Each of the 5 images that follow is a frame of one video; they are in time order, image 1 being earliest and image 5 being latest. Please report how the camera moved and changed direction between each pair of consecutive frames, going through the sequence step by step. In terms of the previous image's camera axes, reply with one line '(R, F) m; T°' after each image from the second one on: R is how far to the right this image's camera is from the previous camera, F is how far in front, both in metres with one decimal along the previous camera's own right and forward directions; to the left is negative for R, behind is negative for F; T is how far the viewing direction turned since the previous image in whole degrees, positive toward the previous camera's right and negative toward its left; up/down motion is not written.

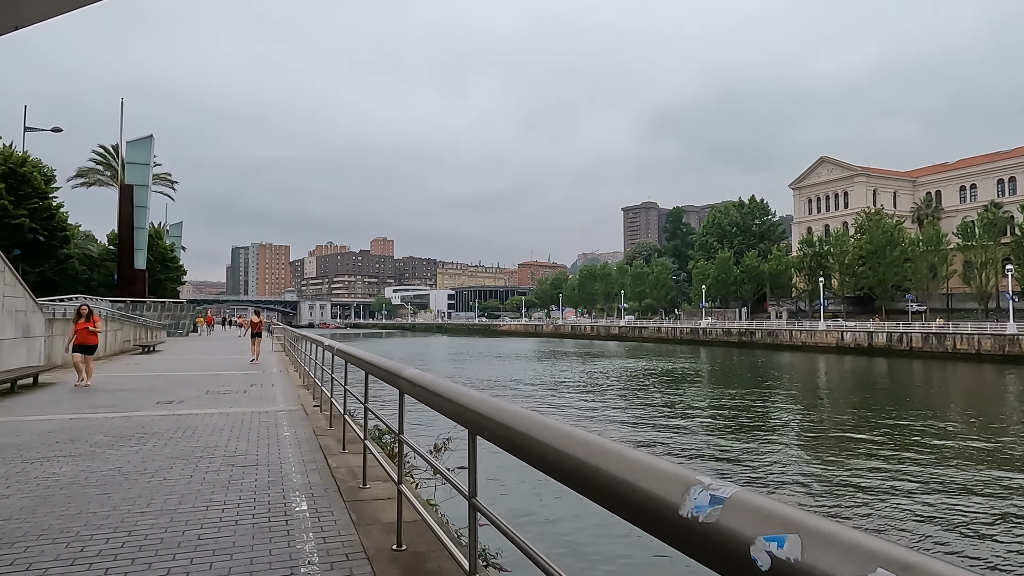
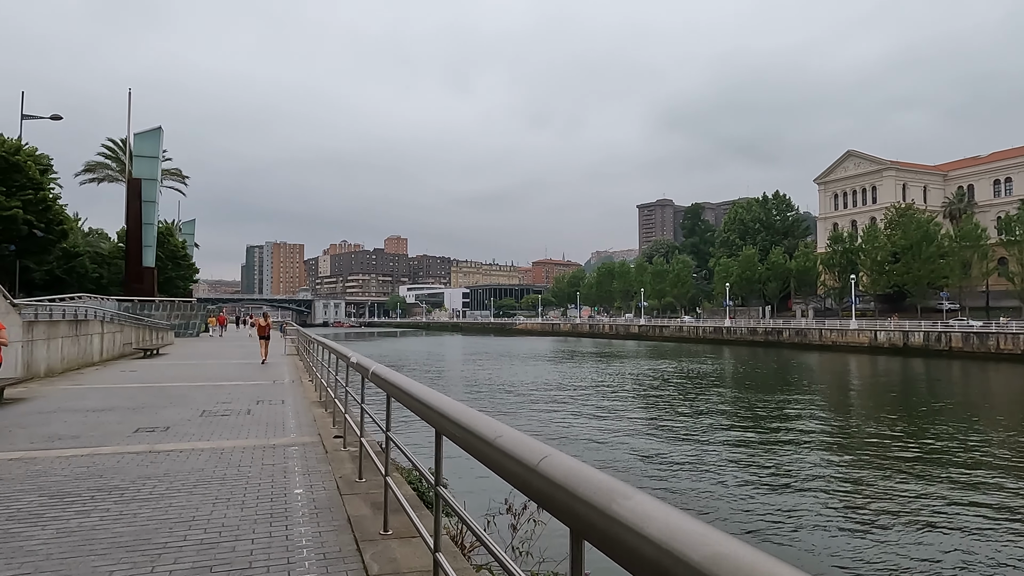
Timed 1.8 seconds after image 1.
(-0.6, +2.0) m; -1°
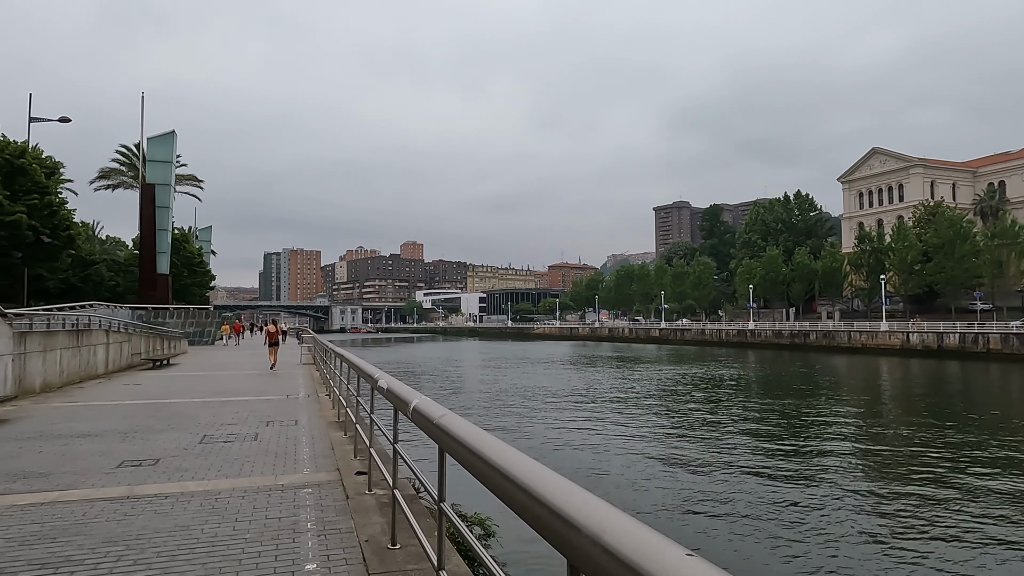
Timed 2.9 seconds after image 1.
(-0.3, +1.2) m; -1°
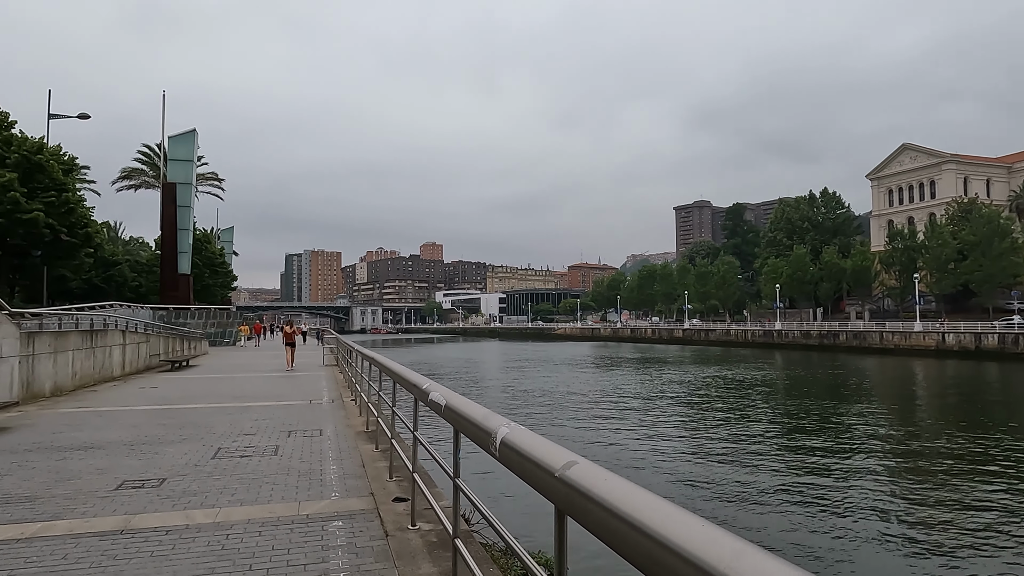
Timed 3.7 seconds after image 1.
(-0.3, +0.9) m; -2°
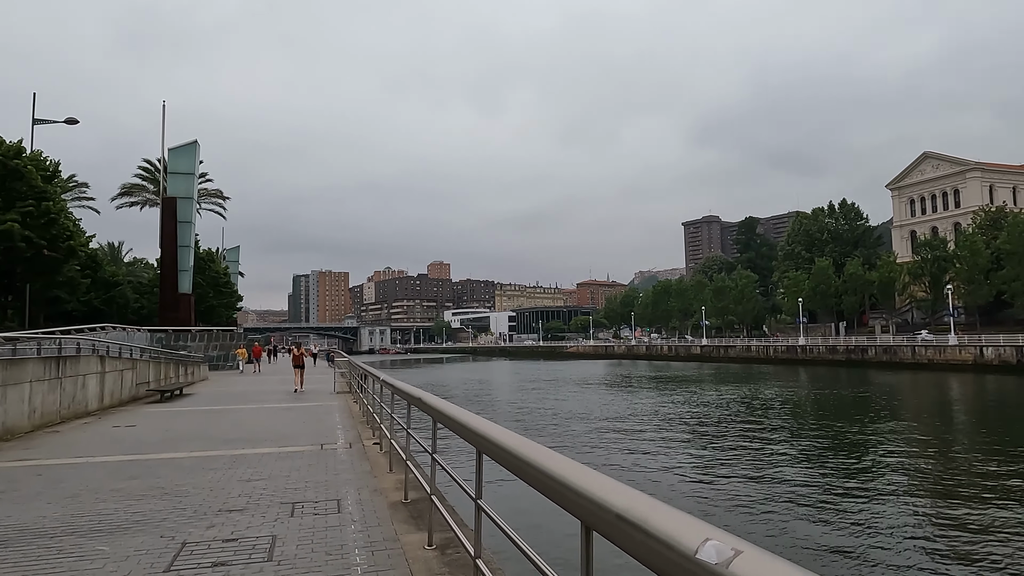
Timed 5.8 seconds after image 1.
(-0.7, +2.3) m; -1°
